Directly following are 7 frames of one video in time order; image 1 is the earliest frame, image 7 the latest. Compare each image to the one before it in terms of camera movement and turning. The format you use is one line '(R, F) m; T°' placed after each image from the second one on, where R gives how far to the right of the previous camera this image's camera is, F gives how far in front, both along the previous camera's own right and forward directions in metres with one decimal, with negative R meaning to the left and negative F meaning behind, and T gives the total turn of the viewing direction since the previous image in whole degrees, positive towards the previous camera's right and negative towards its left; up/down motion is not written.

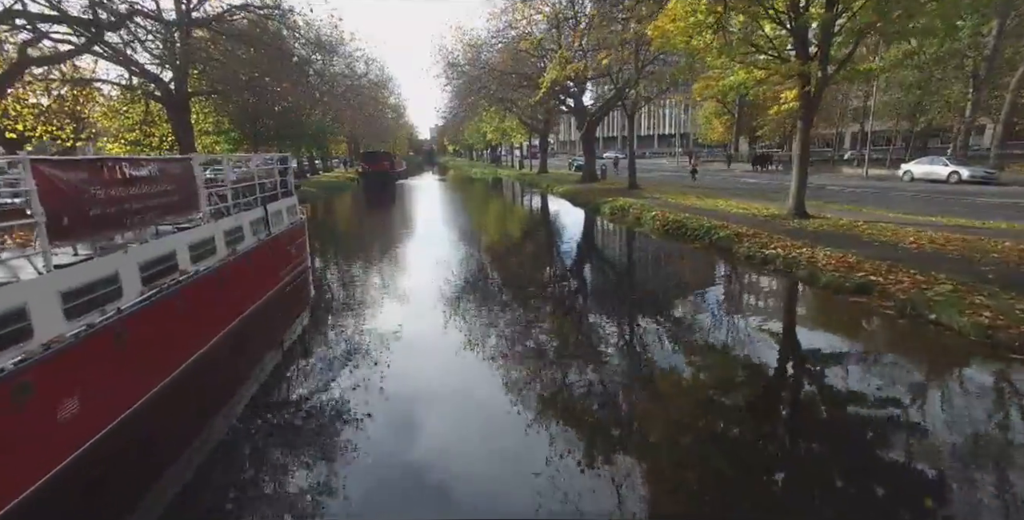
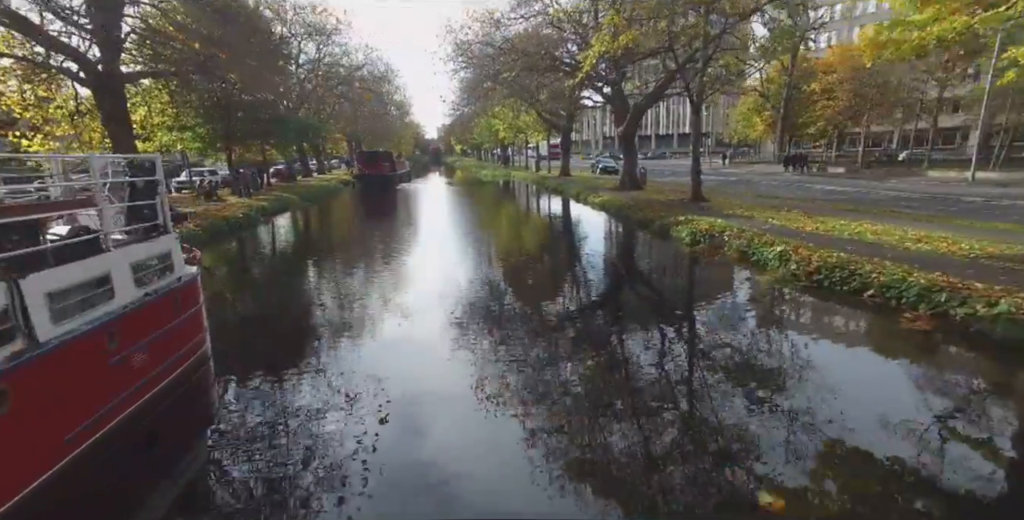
(-0.2, +1.8) m; -1°
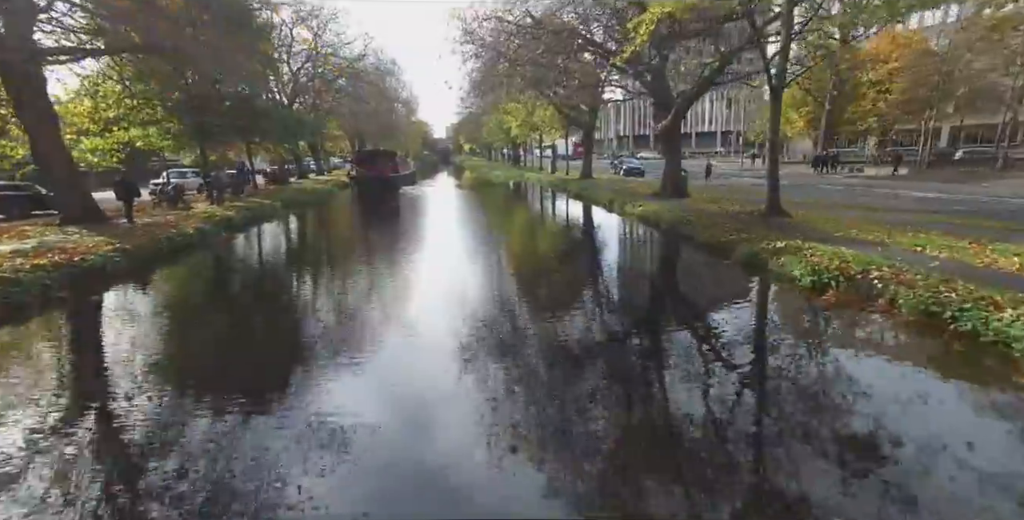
(-0.1, +1.4) m; -1°
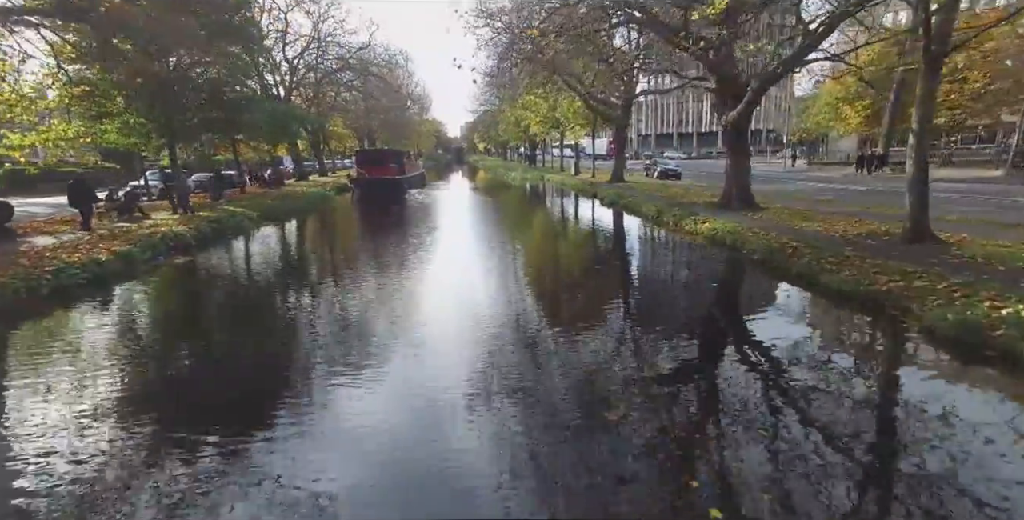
(-0.1, +1.5) m; -1°
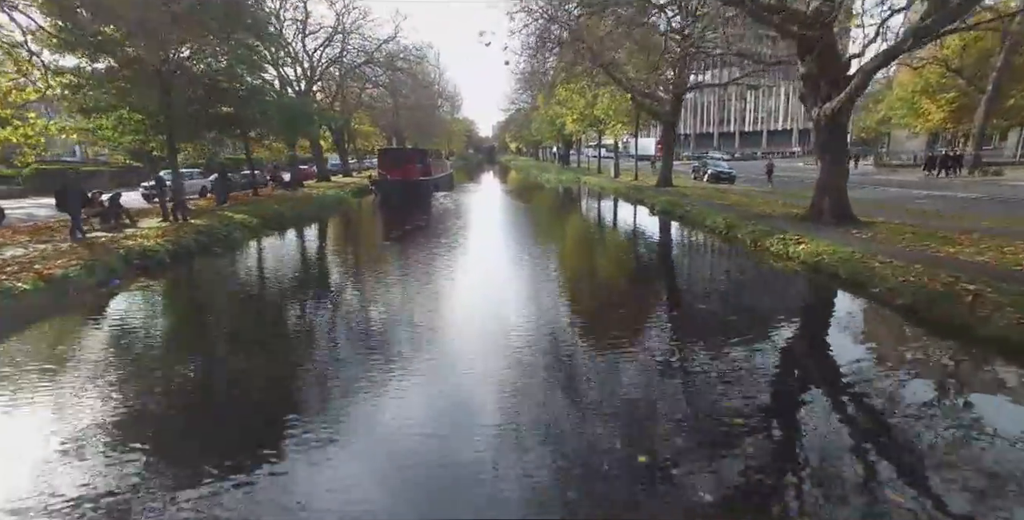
(-0.1, +1.0) m; -3°
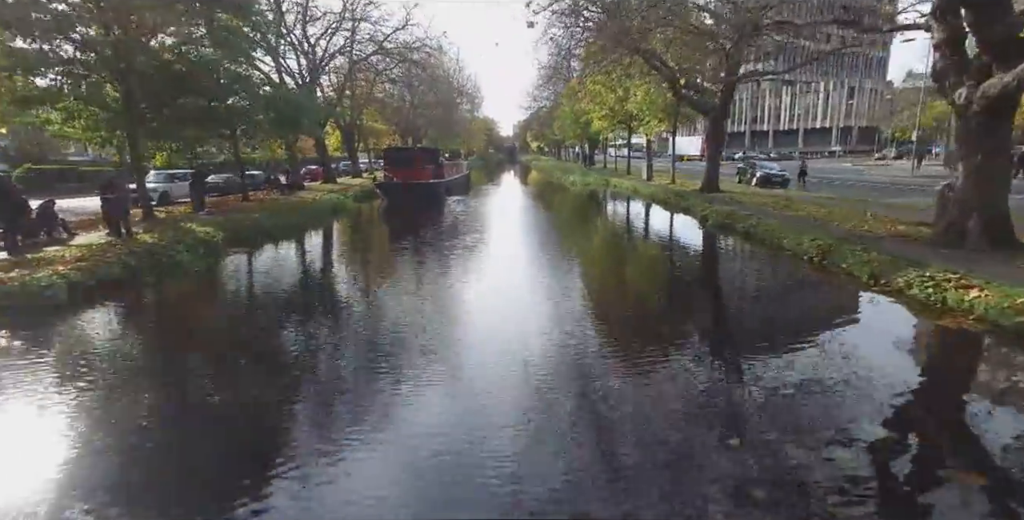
(0.0, +1.3) m; -2°
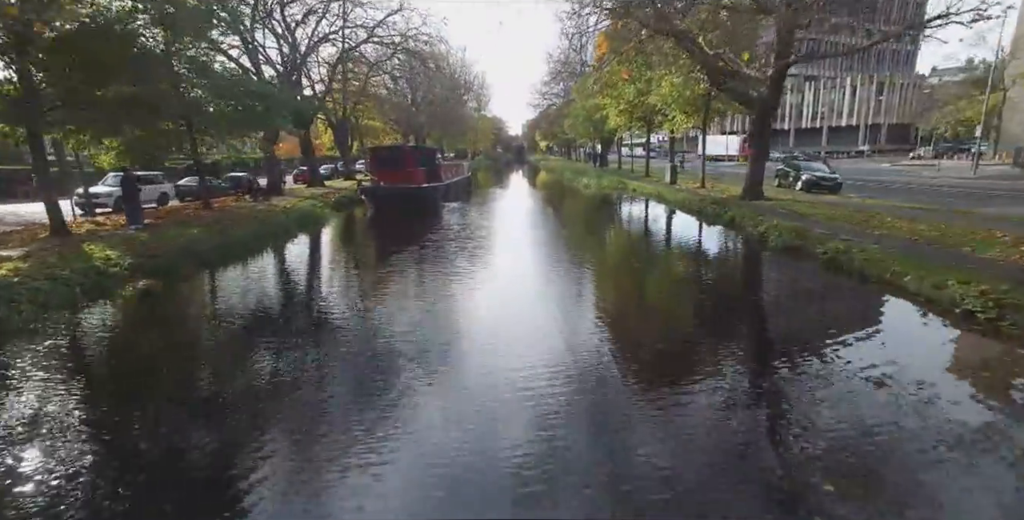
(0.0, +1.4) m; -1°
